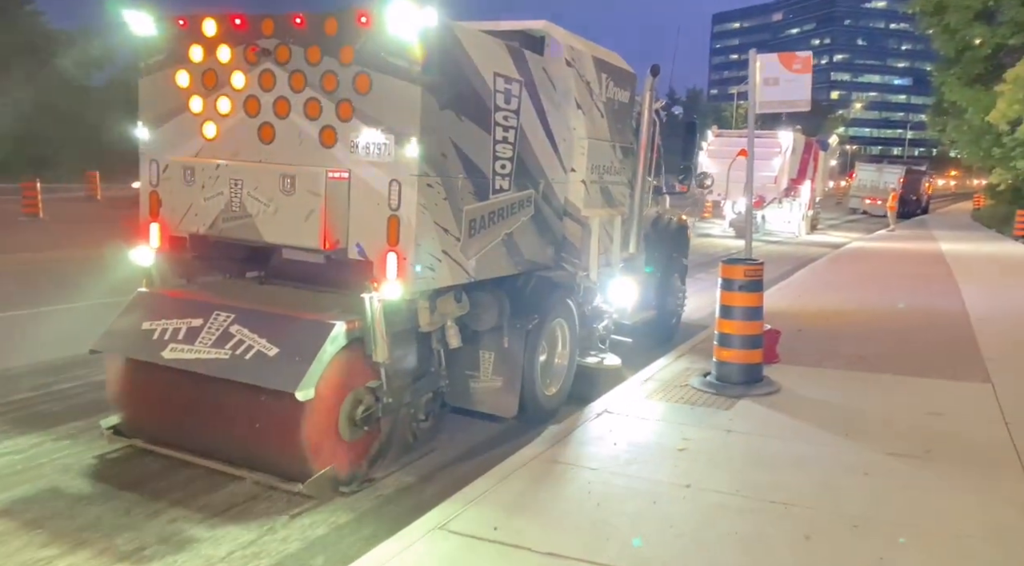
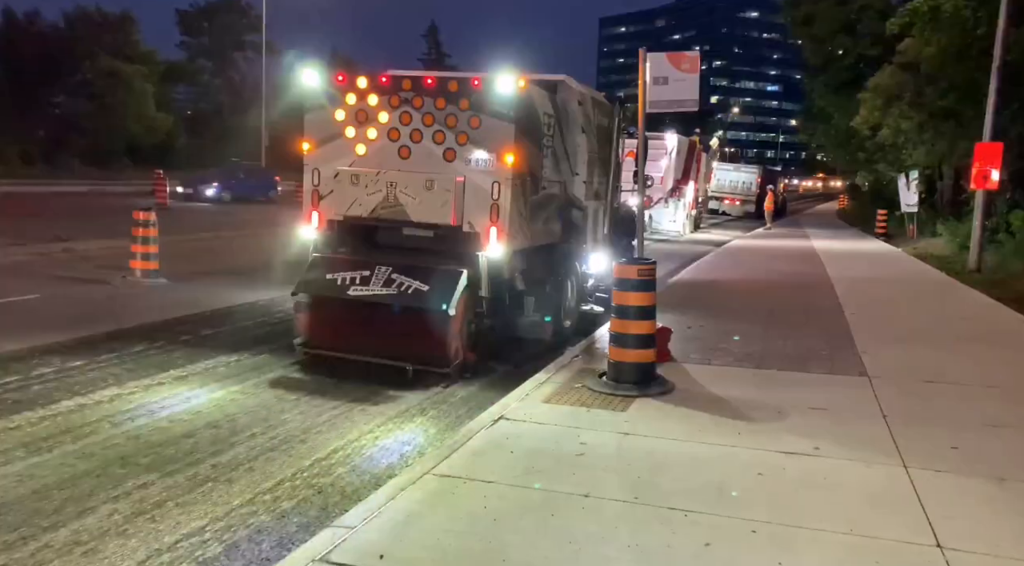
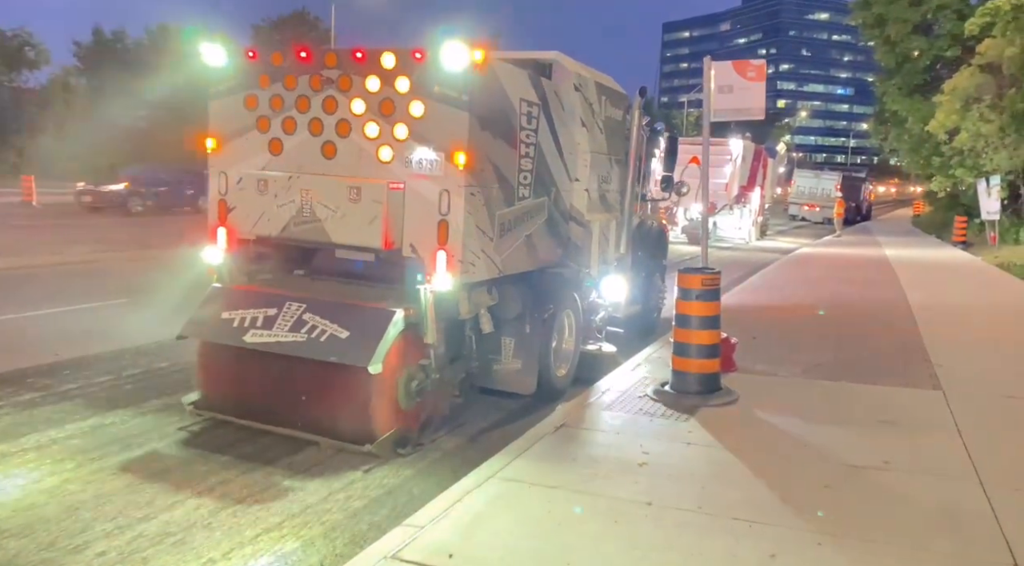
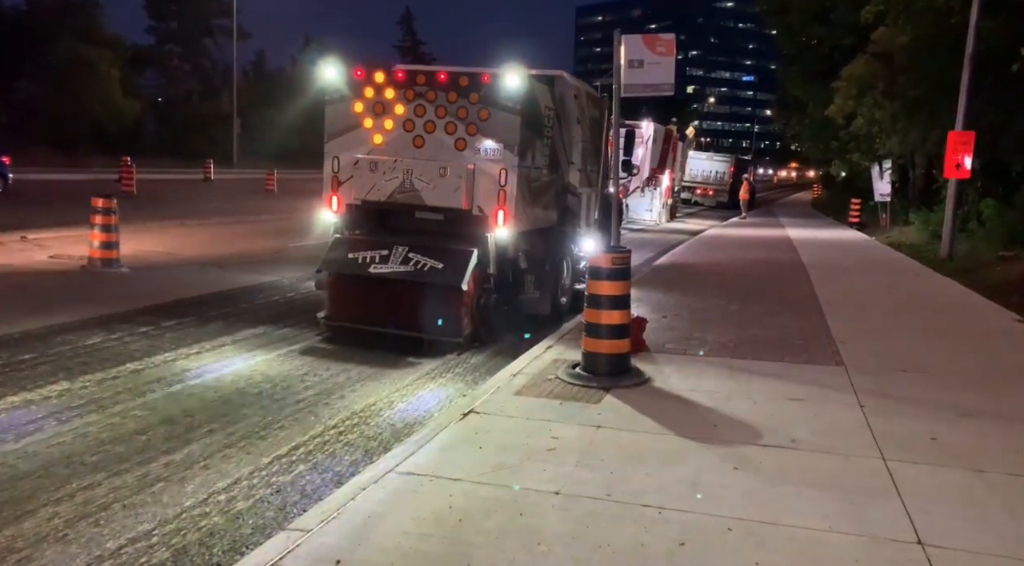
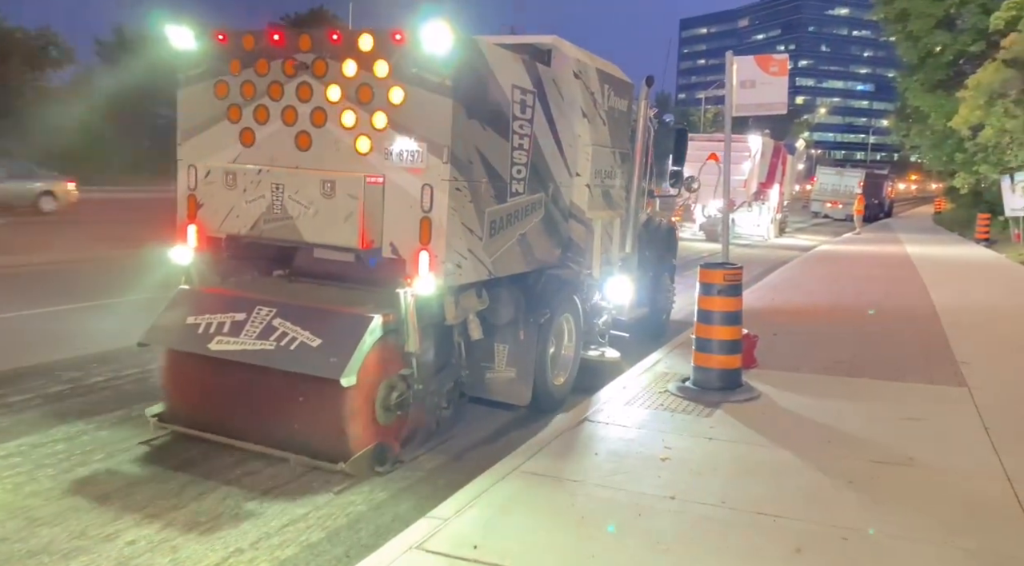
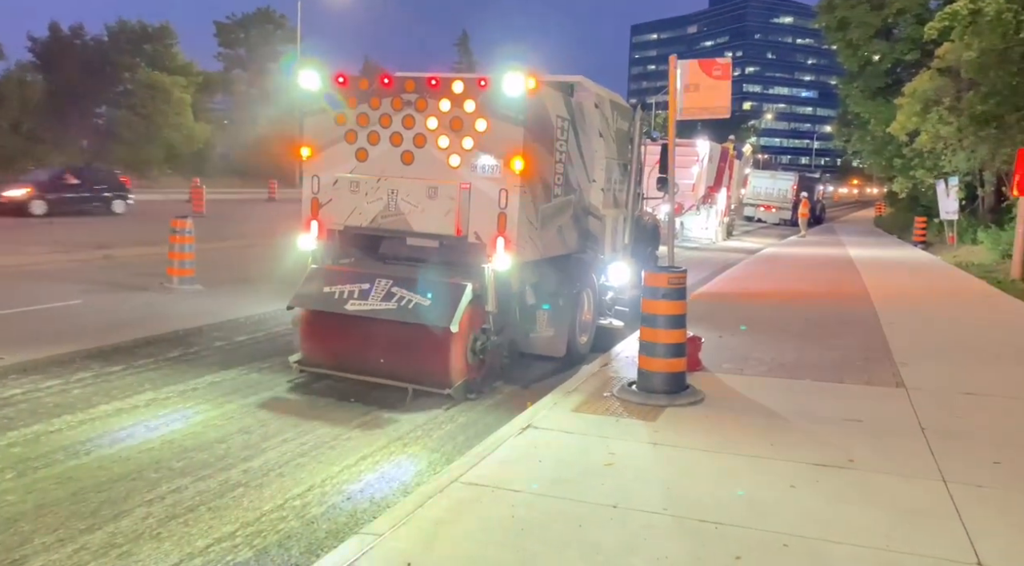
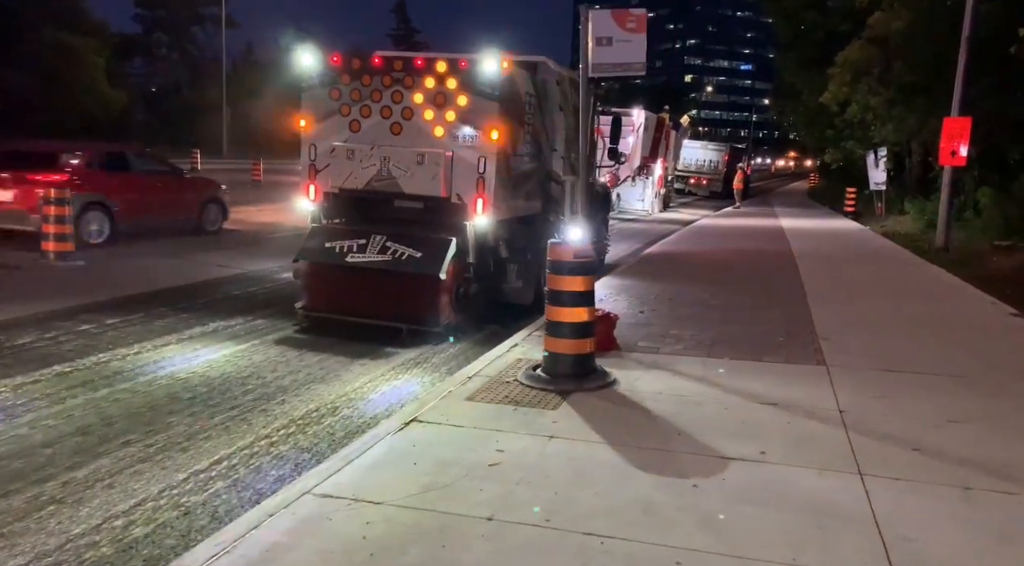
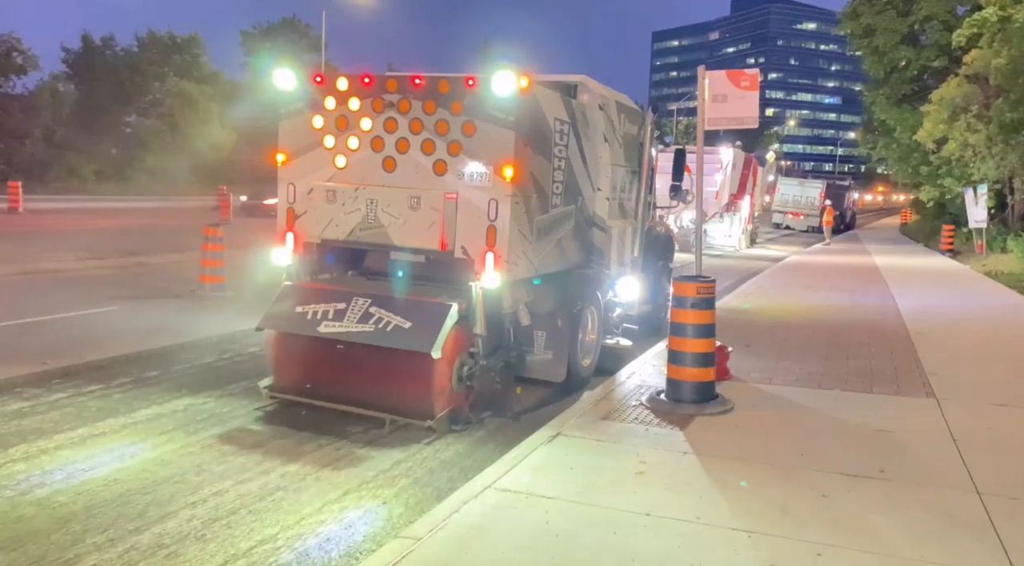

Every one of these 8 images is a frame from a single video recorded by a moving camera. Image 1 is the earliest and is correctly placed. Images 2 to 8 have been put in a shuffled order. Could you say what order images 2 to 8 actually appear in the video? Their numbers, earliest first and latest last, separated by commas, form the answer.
5, 3, 8, 6, 2, 4, 7
